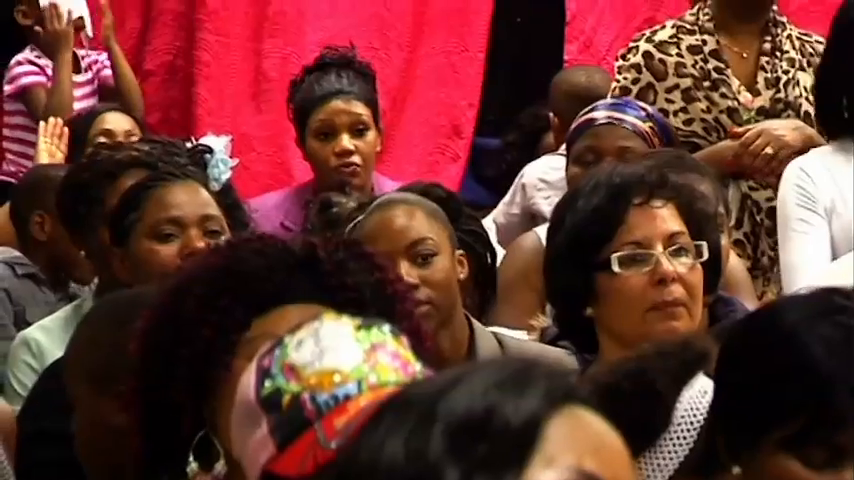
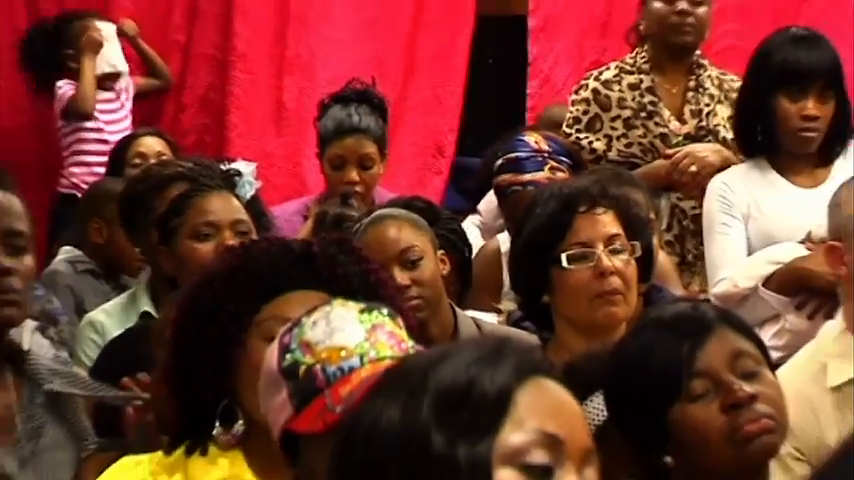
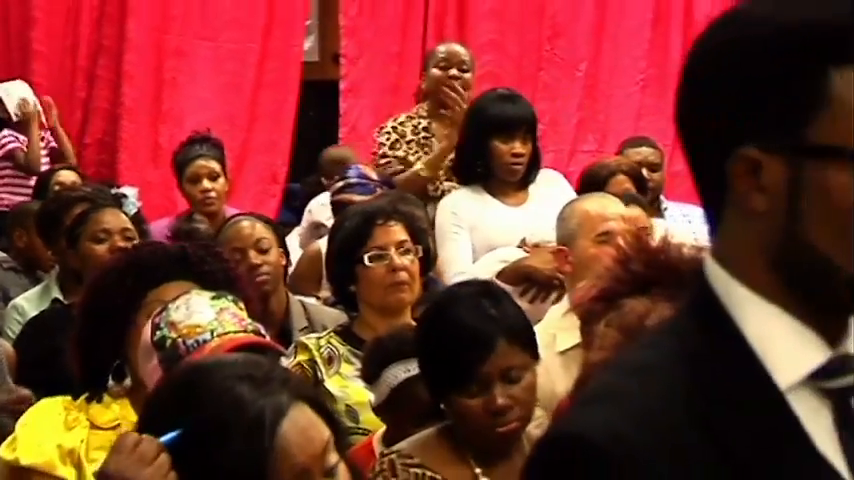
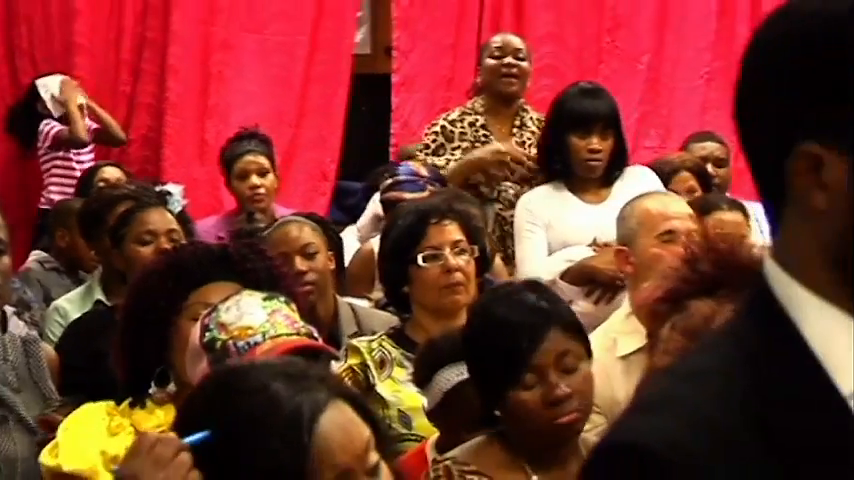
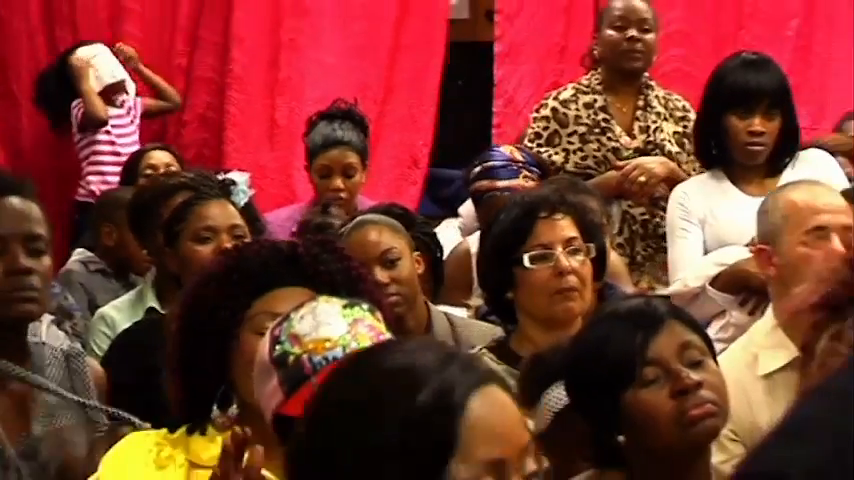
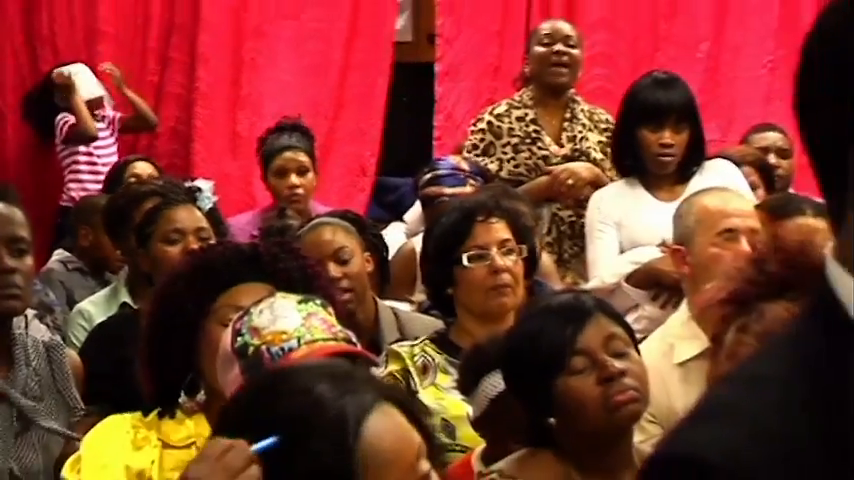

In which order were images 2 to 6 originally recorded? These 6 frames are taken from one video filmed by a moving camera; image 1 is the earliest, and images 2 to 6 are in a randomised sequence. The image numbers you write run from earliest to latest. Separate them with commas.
2, 5, 6, 4, 3
